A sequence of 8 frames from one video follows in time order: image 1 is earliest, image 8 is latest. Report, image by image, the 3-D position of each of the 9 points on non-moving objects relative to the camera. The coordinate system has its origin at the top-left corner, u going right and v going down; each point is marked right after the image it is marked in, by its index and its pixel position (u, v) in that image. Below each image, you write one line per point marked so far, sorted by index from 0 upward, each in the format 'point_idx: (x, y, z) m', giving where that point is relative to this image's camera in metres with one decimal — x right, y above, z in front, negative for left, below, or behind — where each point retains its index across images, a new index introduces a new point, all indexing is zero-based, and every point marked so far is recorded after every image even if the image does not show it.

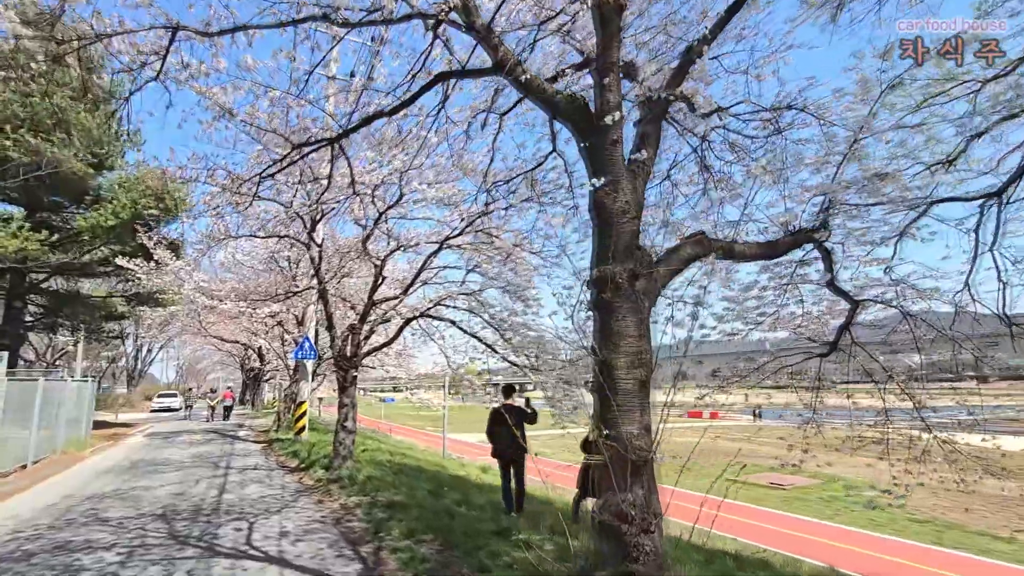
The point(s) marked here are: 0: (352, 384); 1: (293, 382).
0: (-3.5, -2.1, +10.9) m
1: (-8.4, -3.6, +19.2) m
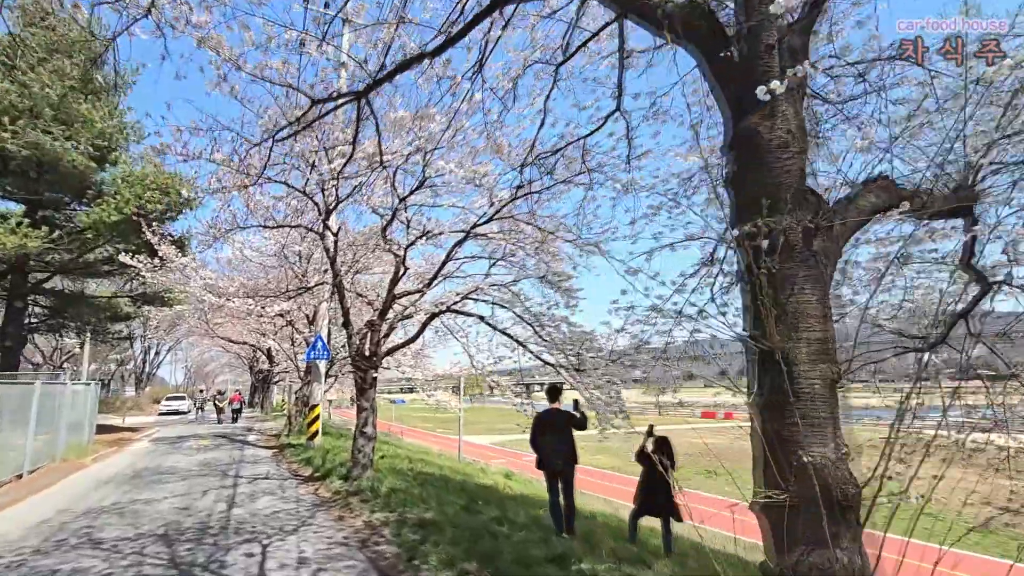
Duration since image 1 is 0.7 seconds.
0: (-2.8, -1.9, +9.9) m
1: (-7.6, -3.5, +18.3) m
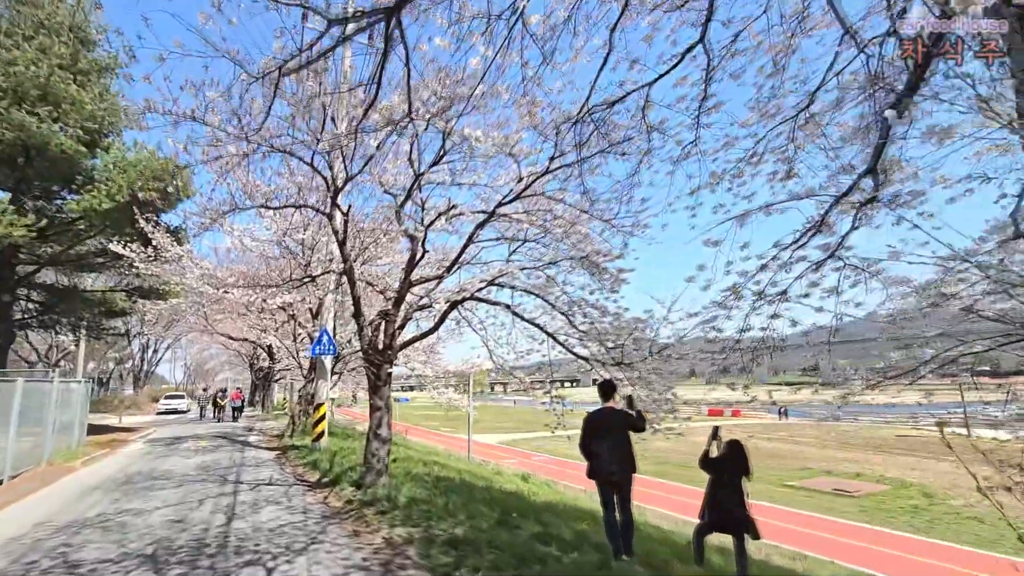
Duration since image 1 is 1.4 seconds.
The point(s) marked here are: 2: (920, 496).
0: (-2.2, -1.7, +9.0) m
1: (-7.1, -3.3, +17.3) m
2: (+14.7, -7.5, +18.0) m
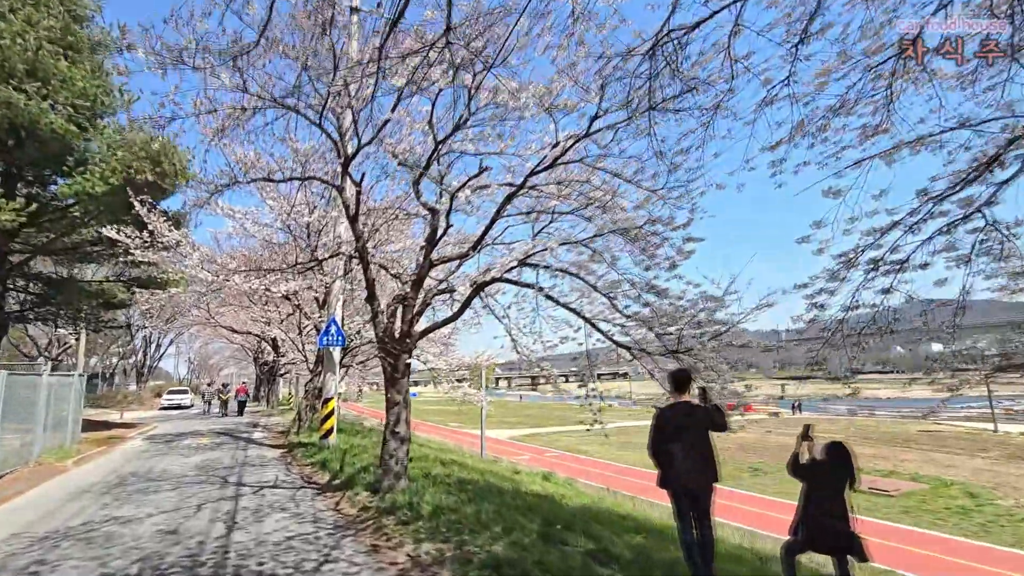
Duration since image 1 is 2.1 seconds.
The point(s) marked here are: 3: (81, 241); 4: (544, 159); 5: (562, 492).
0: (-1.7, -1.4, +8.0) m
1: (-6.5, -2.9, +16.4) m
2: (+15.3, -7.0, +16.9) m
3: (-16.5, +1.8, +19.1) m
4: (+0.5, +2.1, +7.9) m
5: (+1.1, -4.5, +11.1) m
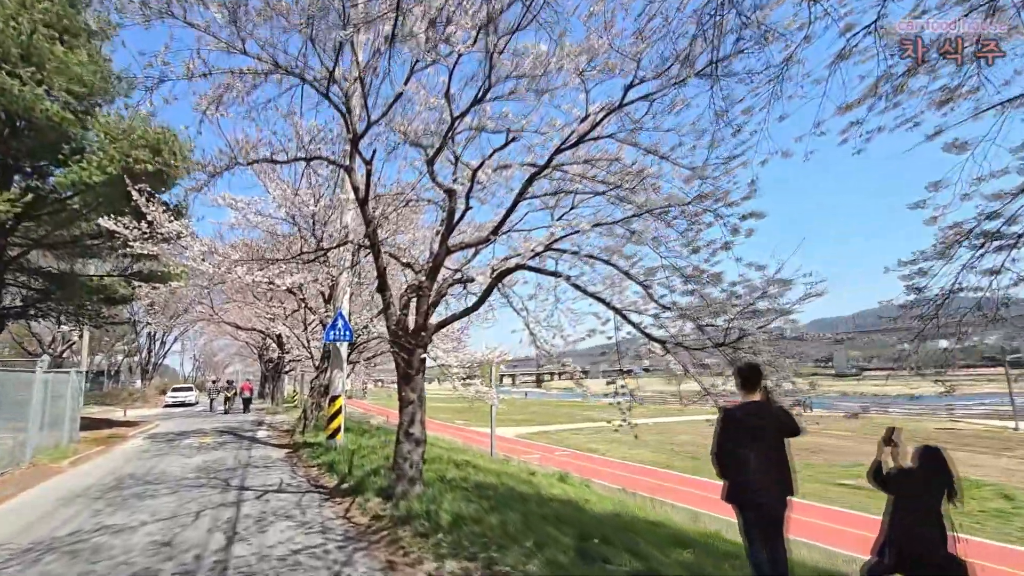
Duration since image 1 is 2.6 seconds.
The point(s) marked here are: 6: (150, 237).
0: (-1.4, -1.2, +7.4) m
1: (-6.0, -2.7, +15.8) m
2: (+15.7, -6.8, +16.2) m
3: (-16.1, +2.0, +18.6) m
4: (+0.9, +2.2, +7.2) m
5: (+1.5, -4.3, +10.4) m
6: (-10.6, +1.5, +14.6) m
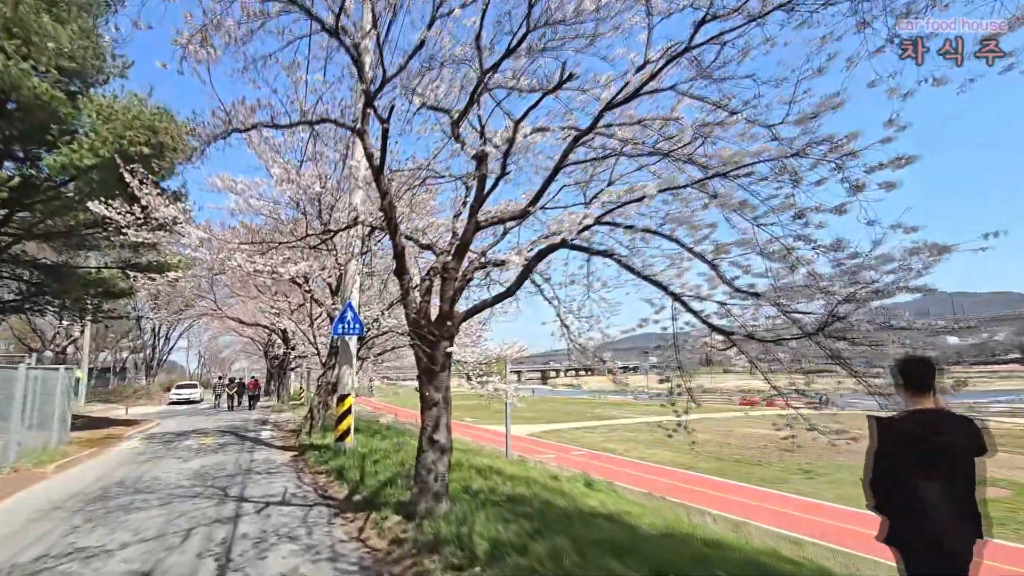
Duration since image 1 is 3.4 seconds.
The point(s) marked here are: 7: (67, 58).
0: (-0.9, -1.0, +6.3) m
1: (-5.4, -2.4, +14.8) m
2: (+16.3, -6.5, +15.0) m
3: (-15.5, +2.3, +17.7) m
4: (+1.4, +2.5, +6.1) m
5: (+2.0, -4.1, +9.3) m
6: (-10.0, +1.8, +13.6) m
7: (-12.2, +6.3, +13.7) m
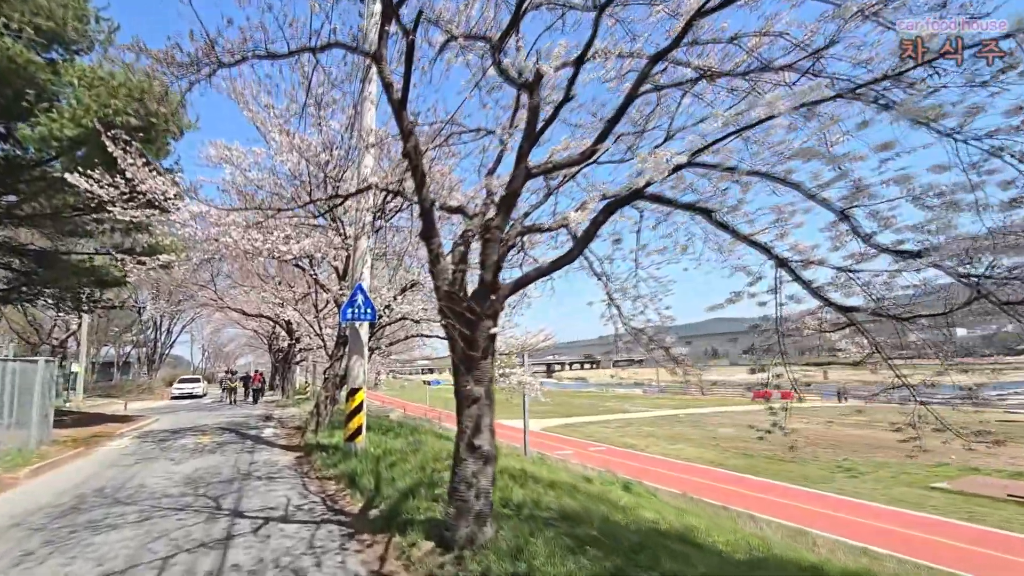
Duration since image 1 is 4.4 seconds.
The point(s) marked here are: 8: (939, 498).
0: (-0.3, -0.6, +5.0) m
1: (-4.8, -2.0, +13.5) m
2: (+17.0, -5.9, +13.6) m
3: (-14.8, +2.7, +16.4) m
4: (+1.9, +2.8, +4.7) m
5: (+2.7, -3.7, +8.0) m
6: (-9.3, +2.2, +12.3) m
7: (-11.5, +6.6, +12.3) m
8: (+13.4, -6.5, +15.6) m
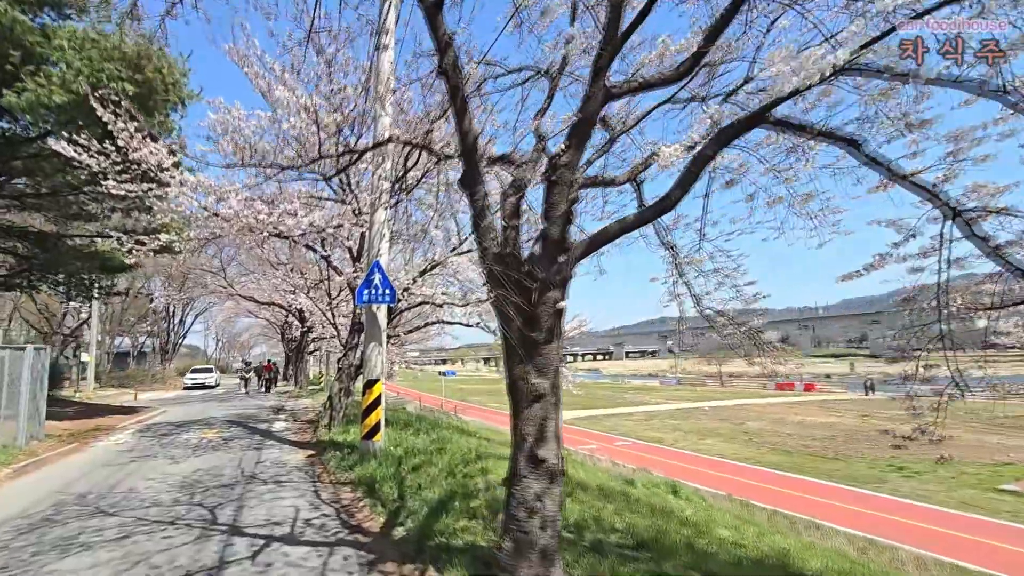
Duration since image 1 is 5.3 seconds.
0: (+0.3, -0.3, +3.7) m
1: (-4.0, -1.5, +12.4) m
2: (+17.8, -5.4, +12.0) m
3: (-14.0, +3.2, +15.5) m
4: (+2.5, +3.1, +3.4) m
5: (+3.3, -3.3, +6.8) m
6: (-8.6, +2.6, +11.2) m
7: (-10.8, +7.1, +11.2) m
8: (+14.2, -6.0, +14.1) m
